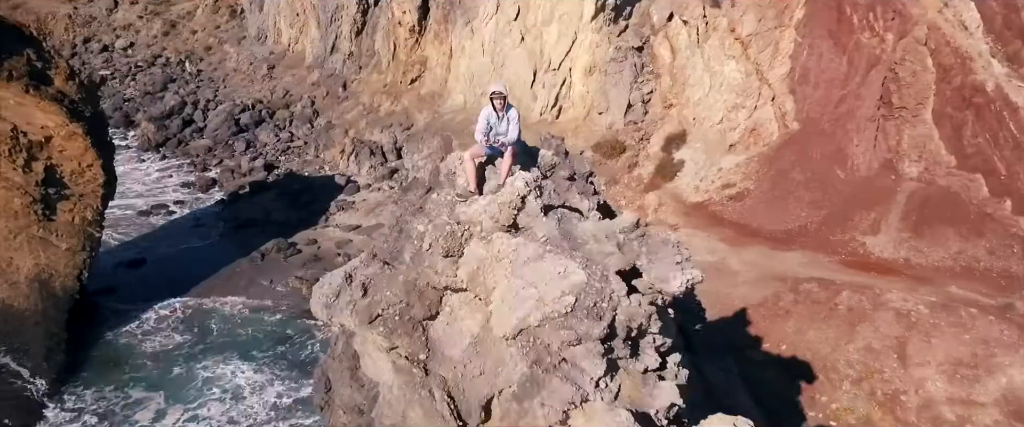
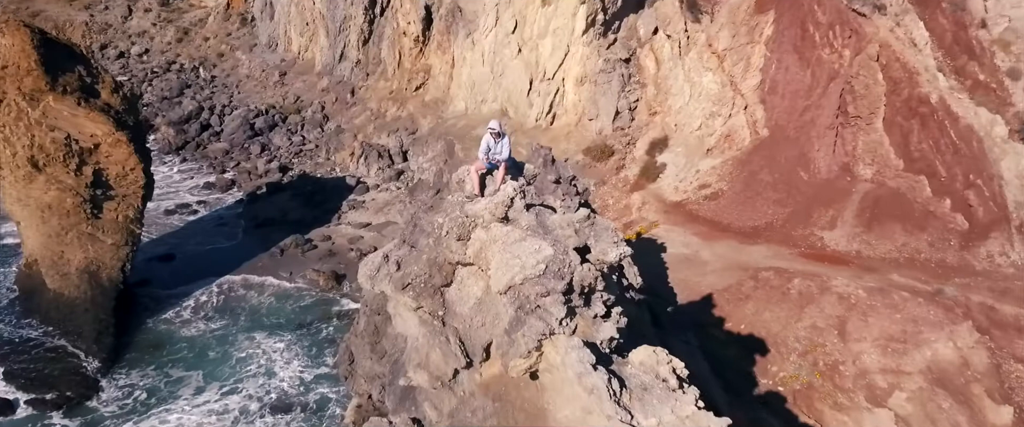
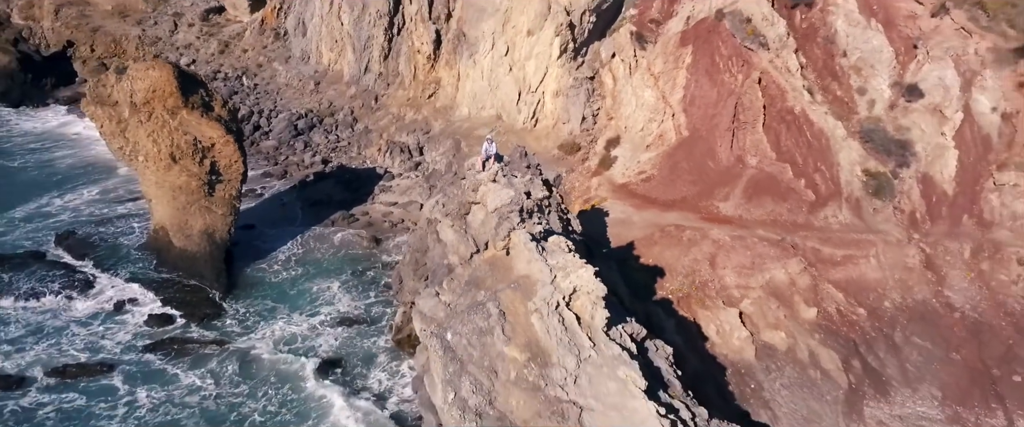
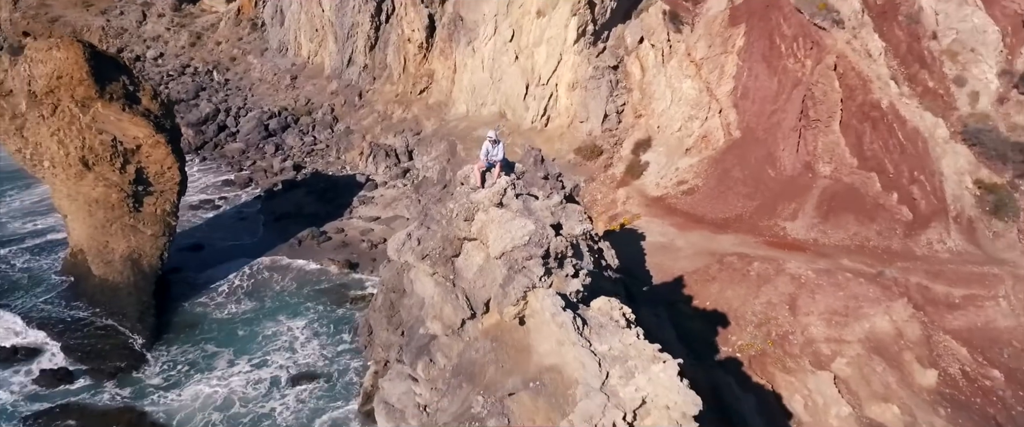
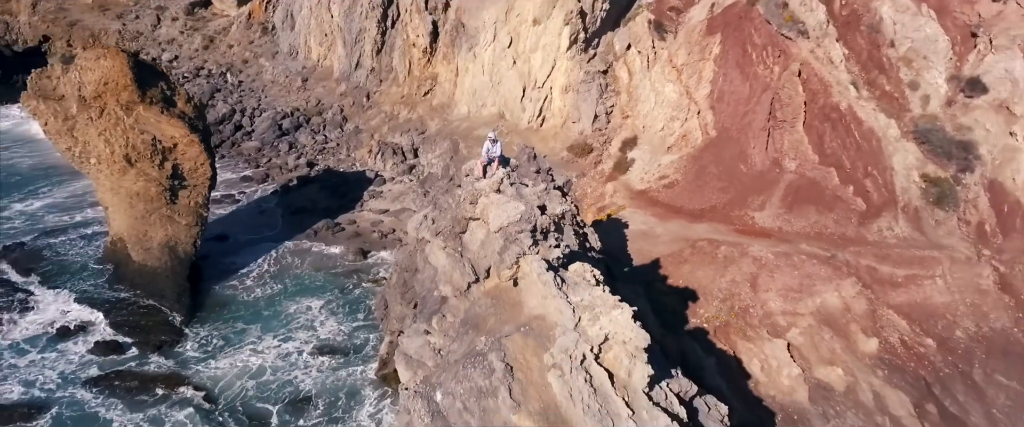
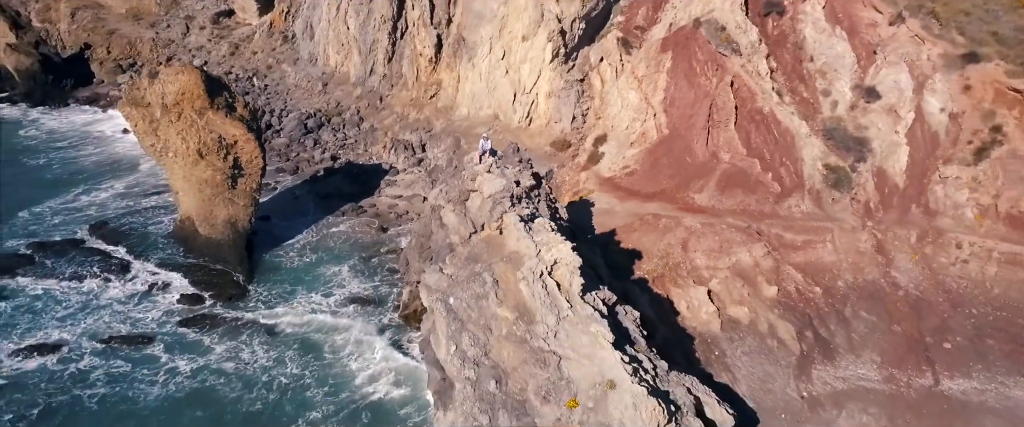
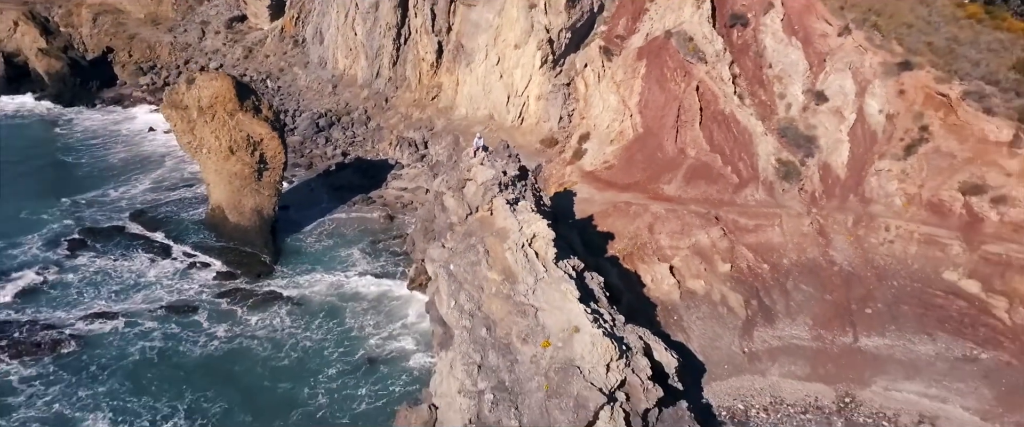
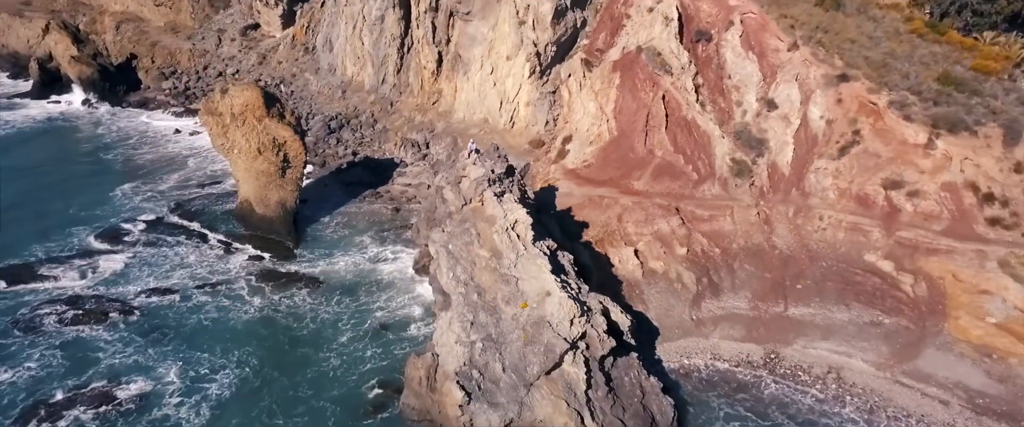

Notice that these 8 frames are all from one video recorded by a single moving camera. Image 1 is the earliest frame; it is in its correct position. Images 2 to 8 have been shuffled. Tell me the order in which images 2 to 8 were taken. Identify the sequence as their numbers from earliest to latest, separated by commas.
2, 4, 5, 3, 6, 7, 8
